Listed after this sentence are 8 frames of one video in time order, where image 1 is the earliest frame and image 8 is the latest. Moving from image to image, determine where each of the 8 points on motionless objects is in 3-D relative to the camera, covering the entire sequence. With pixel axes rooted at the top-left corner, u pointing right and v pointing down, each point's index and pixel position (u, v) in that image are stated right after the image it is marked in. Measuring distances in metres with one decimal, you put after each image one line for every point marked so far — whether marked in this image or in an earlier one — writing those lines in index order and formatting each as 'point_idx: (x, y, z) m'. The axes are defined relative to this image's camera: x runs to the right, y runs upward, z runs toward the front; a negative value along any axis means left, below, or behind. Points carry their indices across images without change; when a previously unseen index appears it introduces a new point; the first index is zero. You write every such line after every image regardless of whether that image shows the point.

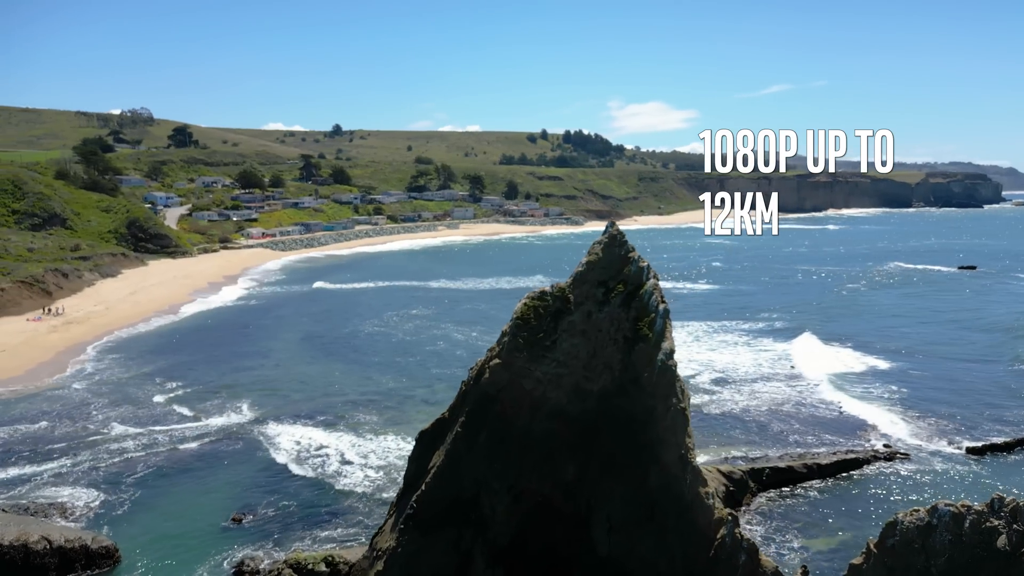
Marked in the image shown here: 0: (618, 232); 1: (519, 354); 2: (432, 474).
0: (+2.1, +1.1, +14.3) m
1: (+0.1, -1.3, +13.5) m
2: (-1.5, -3.5, +13.6) m
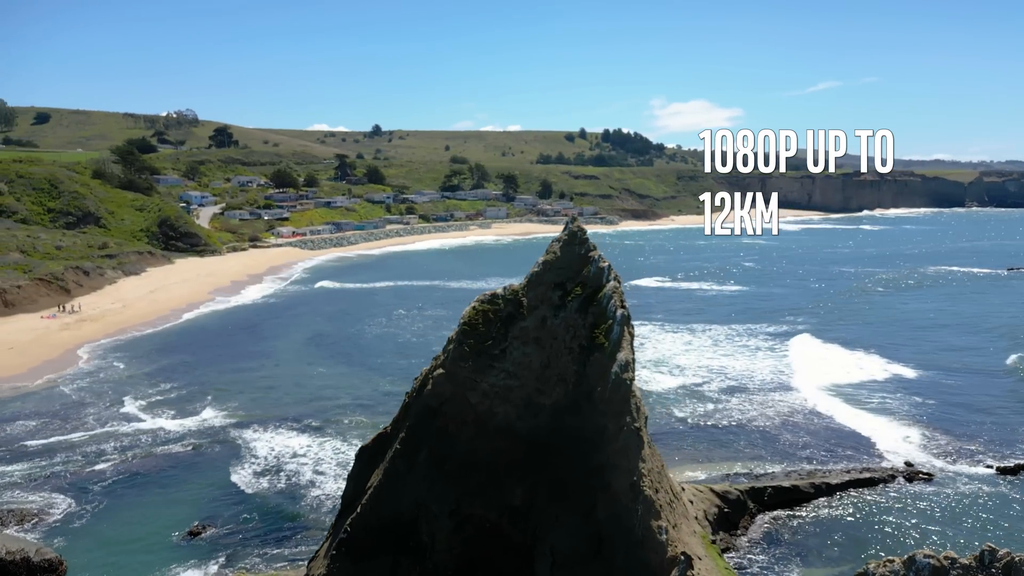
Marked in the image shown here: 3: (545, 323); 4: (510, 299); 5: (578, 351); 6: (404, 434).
0: (+1.2, +1.1, +12.9) m
1: (-0.8, -1.3, +12.2) m
2: (-2.4, -3.5, +12.3) m
3: (+0.6, -0.6, +12.3) m
4: (0.0, -0.2, +12.6) m
5: (+1.1, -1.1, +12.0) m
6: (-1.8, -2.5, +12.3) m
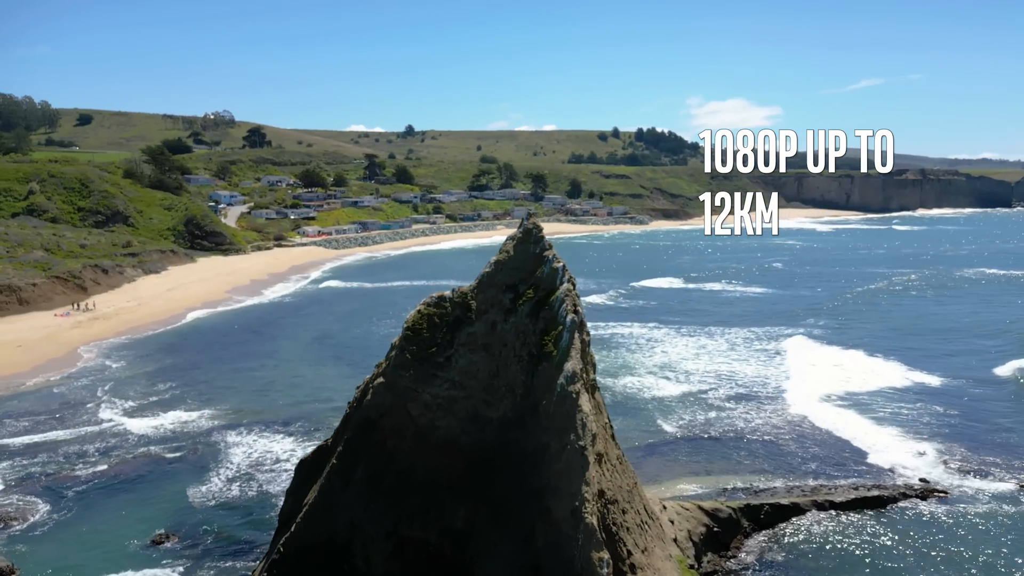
0: (+0.4, +1.0, +11.8) m
1: (-1.7, -1.3, +11.2) m
2: (-3.3, -3.6, +11.4) m
3: (-0.3, -0.6, +11.3) m
4: (-0.9, -0.2, +11.6) m
5: (+0.2, -1.1, +10.9) m
6: (-2.7, -2.5, +11.4) m
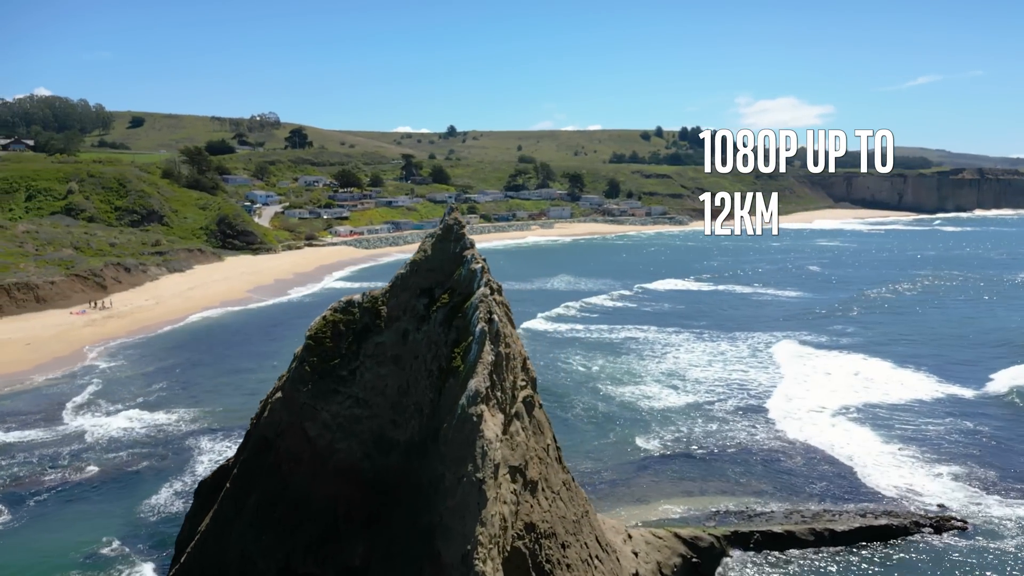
0: (-0.8, +1.0, +10.4) m
1: (-2.9, -1.4, +9.9) m
2: (-4.5, -3.6, +10.2) m
3: (-1.5, -0.7, +9.9) m
4: (-2.1, -0.3, +10.3) m
5: (-1.0, -1.2, +9.5) m
6: (-3.9, -2.6, +10.2) m
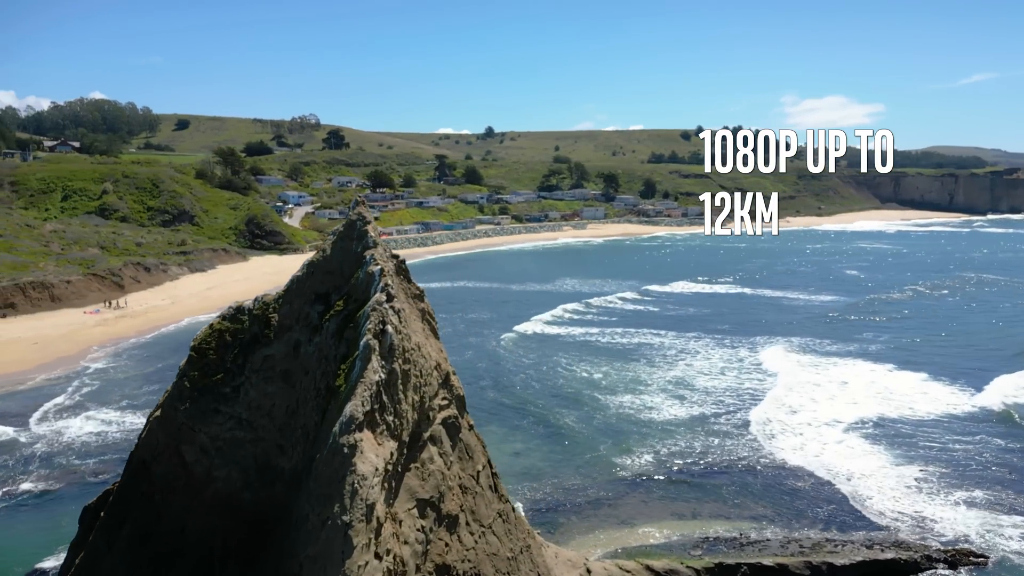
0: (-1.9, +0.9, +9.1) m
1: (-4.0, -1.4, +8.7) m
2: (-5.7, -3.6, +9.1) m
3: (-2.6, -0.8, +8.7) m
4: (-3.2, -0.3, +9.0) m
5: (-2.2, -1.2, +8.2) m
6: (-5.0, -2.6, +9.0) m
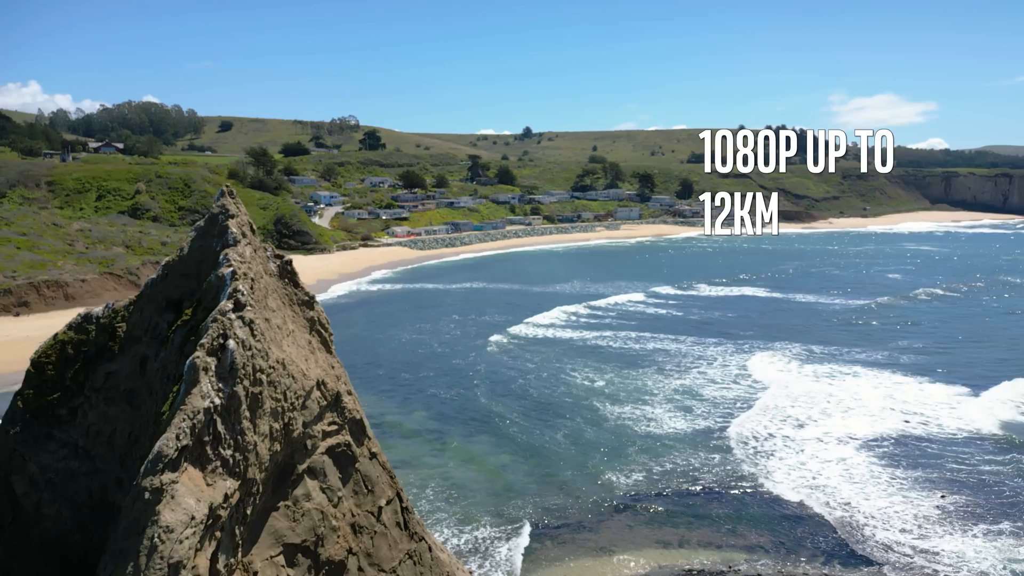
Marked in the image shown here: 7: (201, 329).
0: (-3.1, +0.8, +7.8) m
1: (-5.2, -1.5, +7.5) m
2: (-6.8, -3.7, +8.0) m
3: (-3.8, -0.8, +7.4) m
4: (-4.3, -0.4, +7.7) m
5: (-3.4, -1.3, +6.9) m
6: (-6.2, -2.7, +7.9) m
7: (-3.0, -0.4, +7.0) m
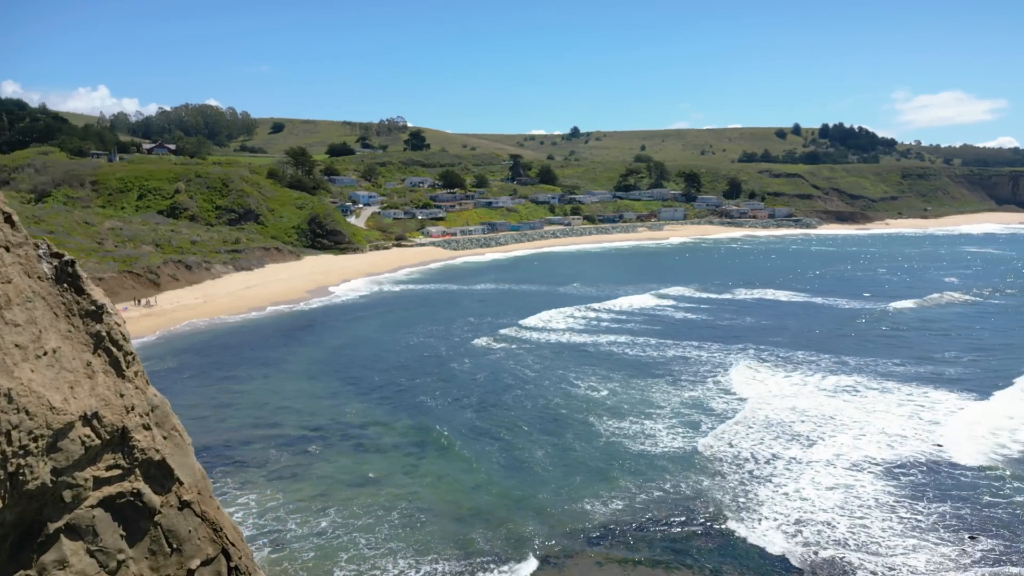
0: (-4.6, +0.8, +6.1) m
1: (-6.8, -1.5, +6.0) m
2: (-8.4, -3.7, +6.6) m
3: (-5.4, -0.9, +5.8) m
4: (-5.9, -0.4, +6.2) m
5: (-5.0, -1.3, +5.3) m
6: (-7.8, -2.7, +6.4) m
7: (-4.6, -0.5, +5.3) m
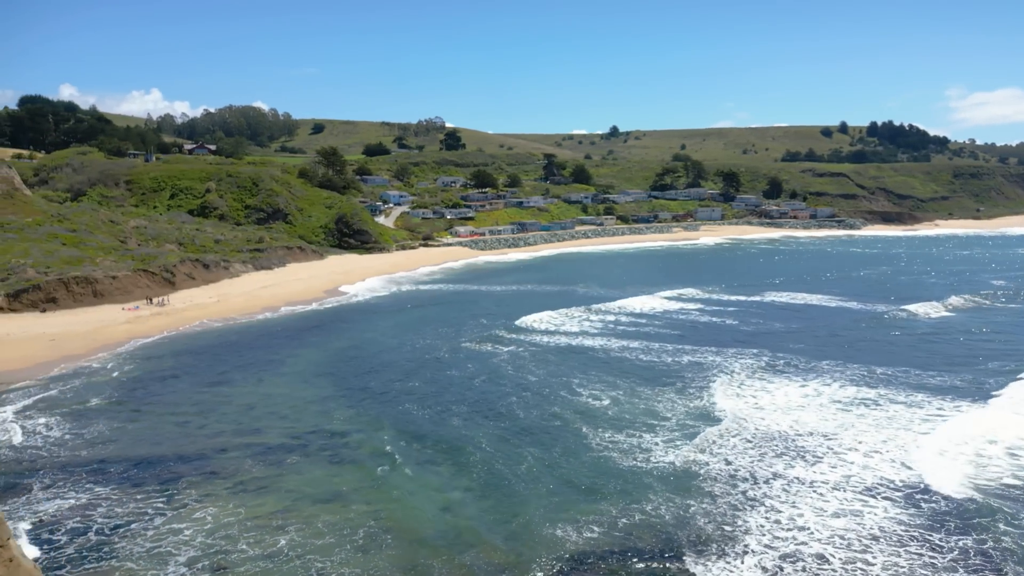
0: (-6.0, +0.7, +4.9) m
1: (-8.2, -1.5, +4.9) m
2: (-9.7, -3.7, +5.5) m
3: (-6.8, -0.9, +4.6) m
4: (-7.2, -0.5, +5.0) m
5: (-6.4, -1.4, +4.1) m
6: (-9.1, -2.7, +5.3) m
7: (-6.0, -0.5, +4.1) m
